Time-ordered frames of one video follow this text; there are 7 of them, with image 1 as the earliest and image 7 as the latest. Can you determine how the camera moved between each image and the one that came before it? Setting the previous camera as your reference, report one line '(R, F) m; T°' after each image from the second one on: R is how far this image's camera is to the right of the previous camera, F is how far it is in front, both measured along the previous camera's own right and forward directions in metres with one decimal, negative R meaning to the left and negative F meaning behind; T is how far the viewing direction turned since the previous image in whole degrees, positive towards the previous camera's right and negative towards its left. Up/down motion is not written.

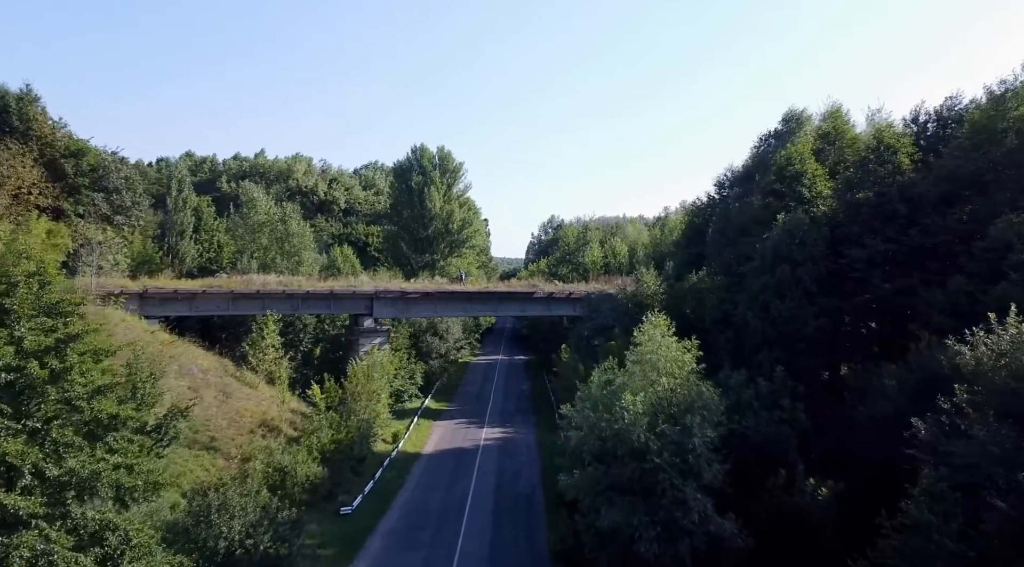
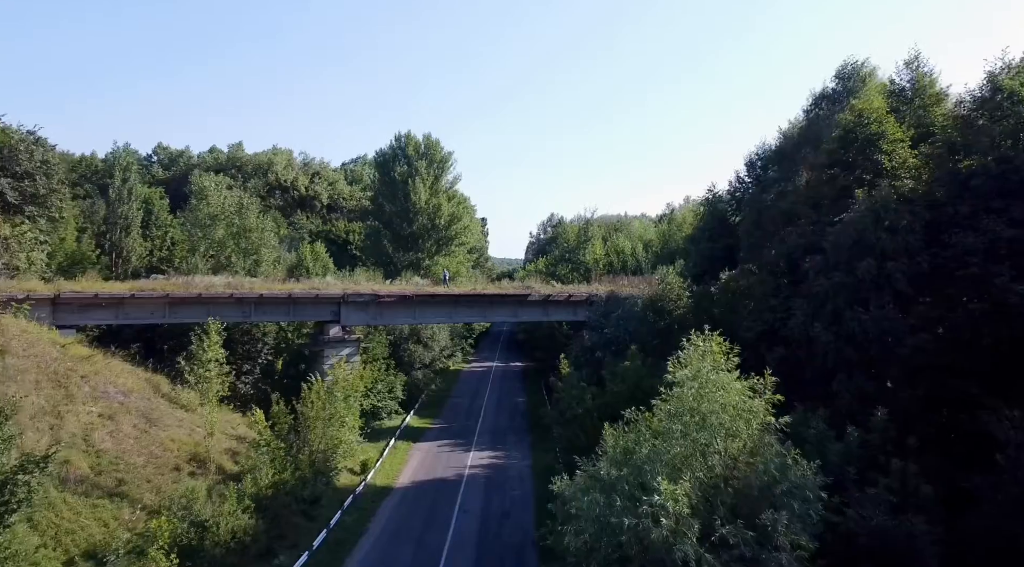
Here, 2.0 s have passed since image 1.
(+0.5, +5.7) m; 0°
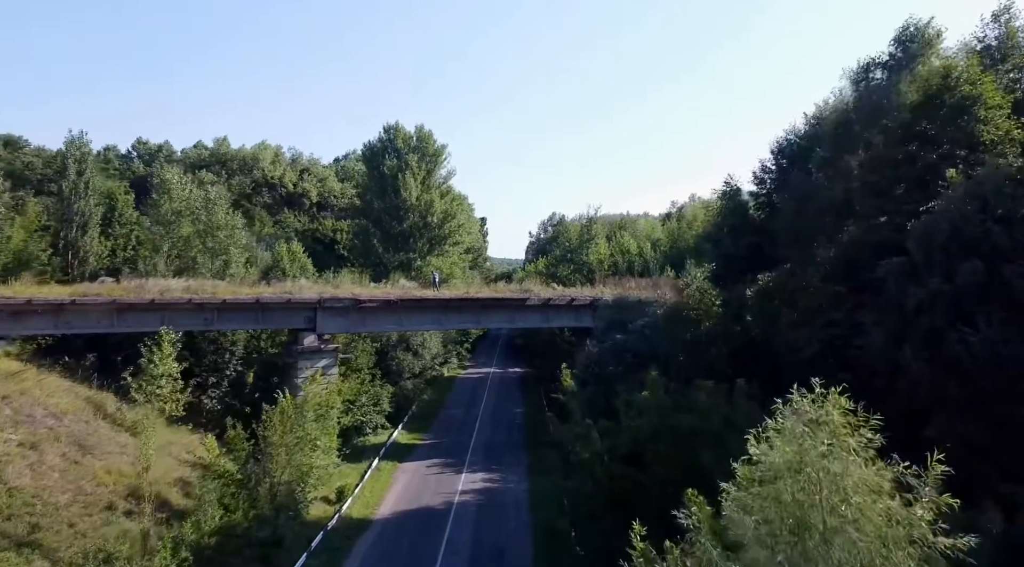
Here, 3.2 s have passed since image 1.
(+0.2, +3.7) m; 0°
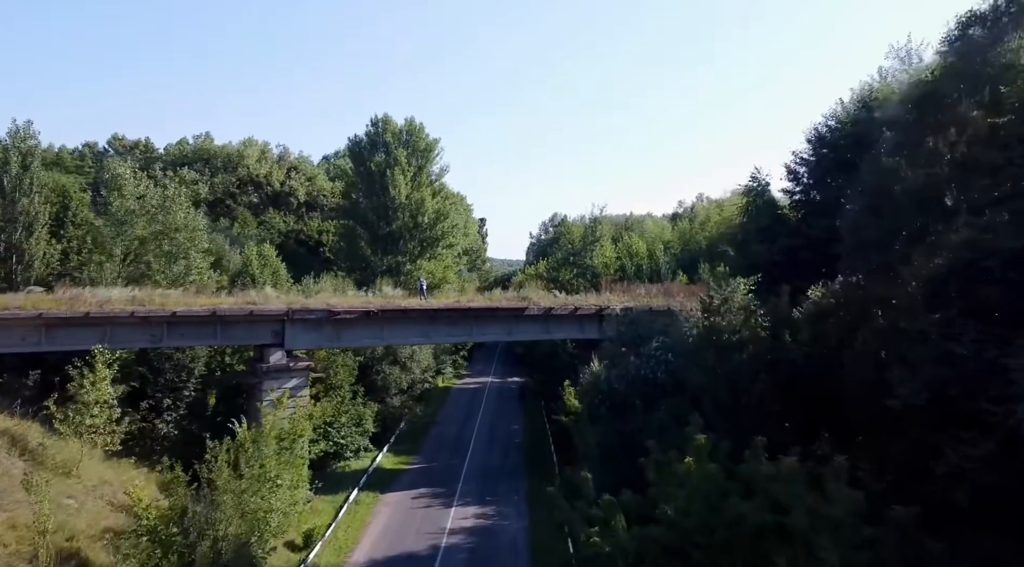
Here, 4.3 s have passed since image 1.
(+0.2, +4.0) m; 0°
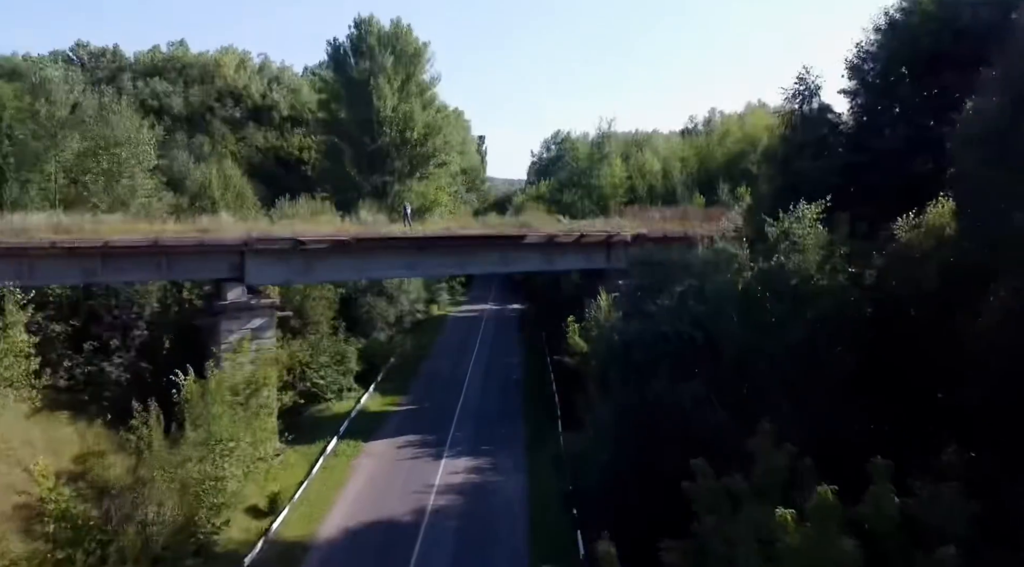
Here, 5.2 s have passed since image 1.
(+0.2, +4.0) m; 0°
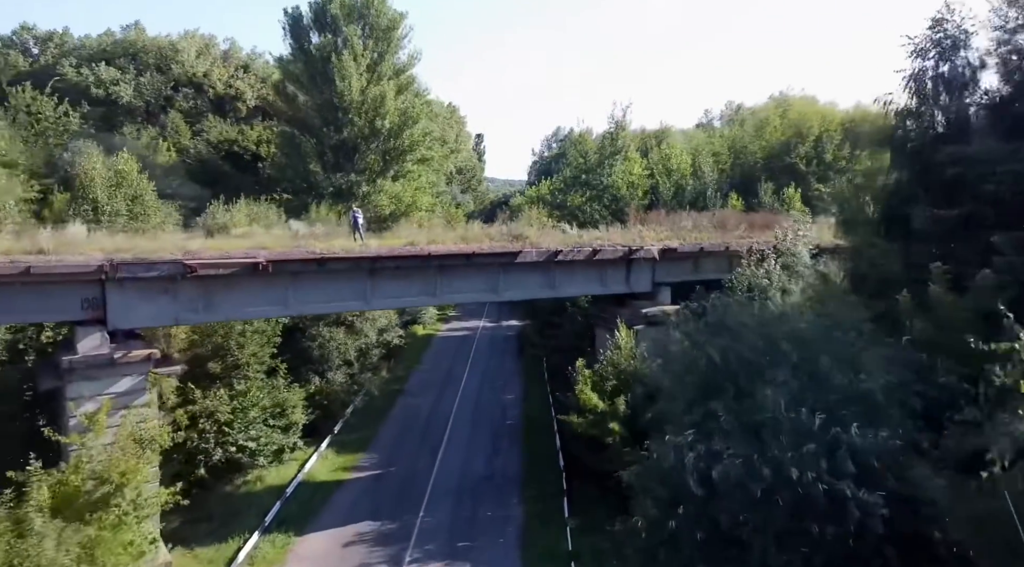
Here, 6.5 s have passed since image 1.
(+0.4, +7.6) m; 0°
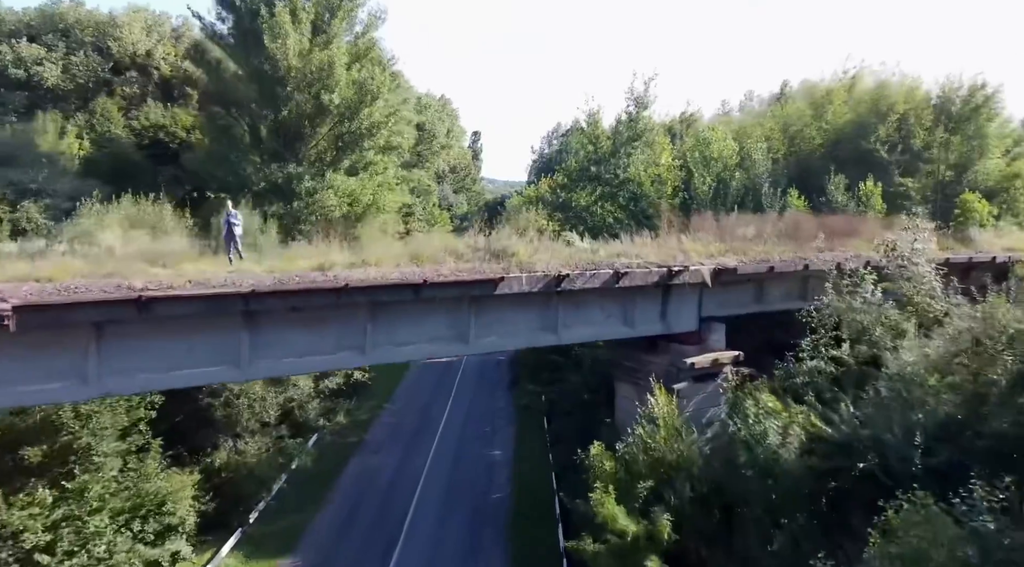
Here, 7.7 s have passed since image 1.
(+0.5, +8.1) m; 0°
